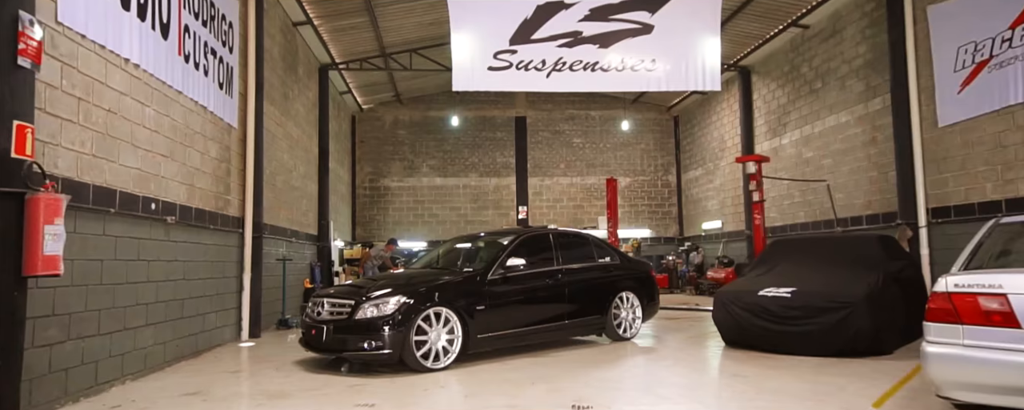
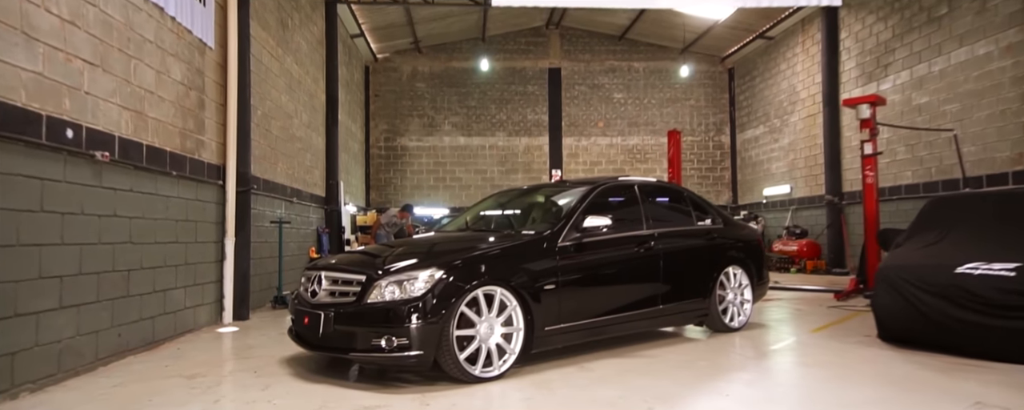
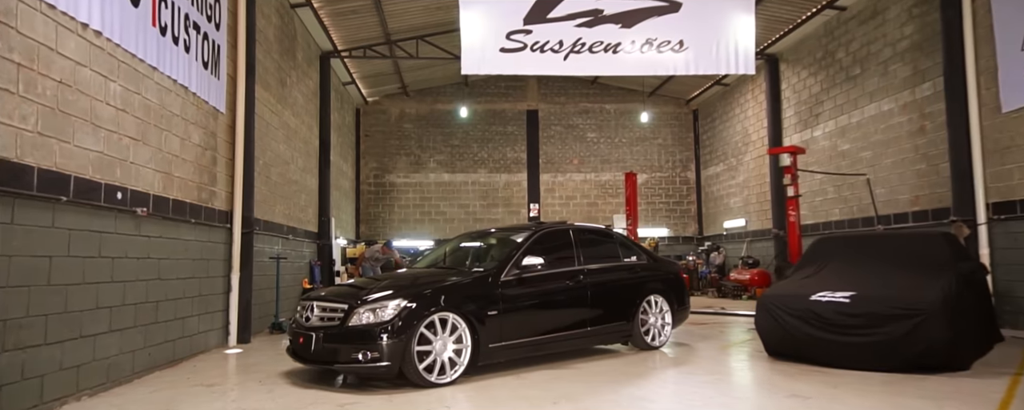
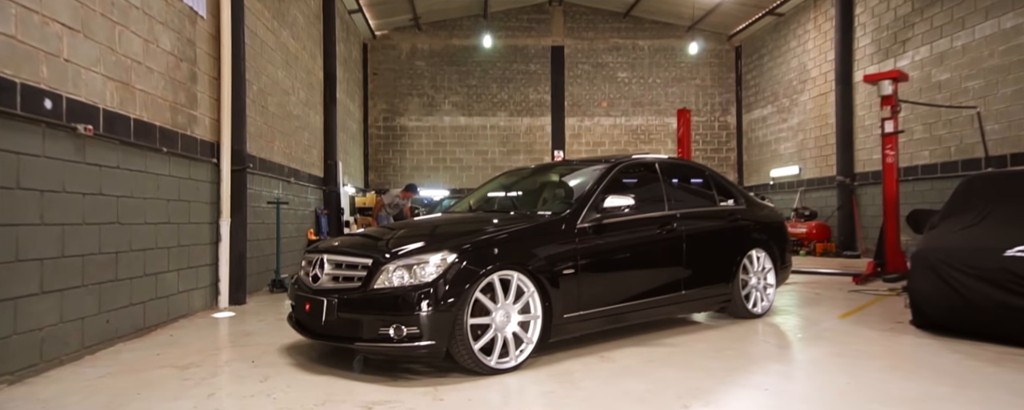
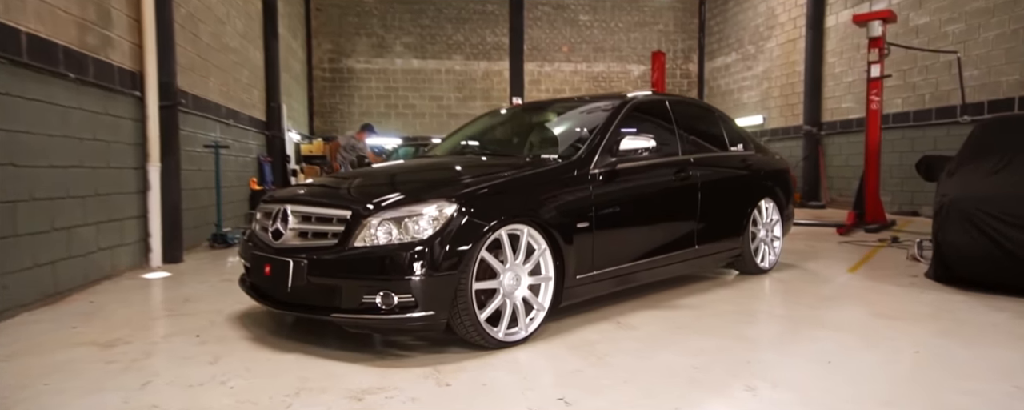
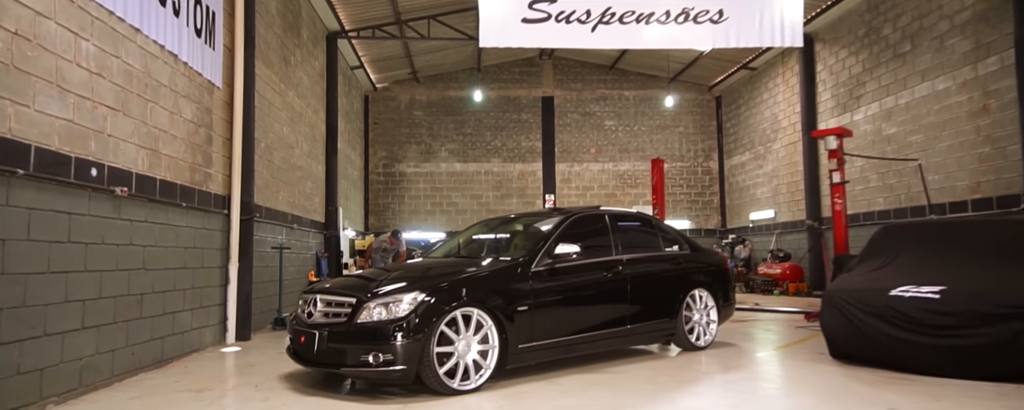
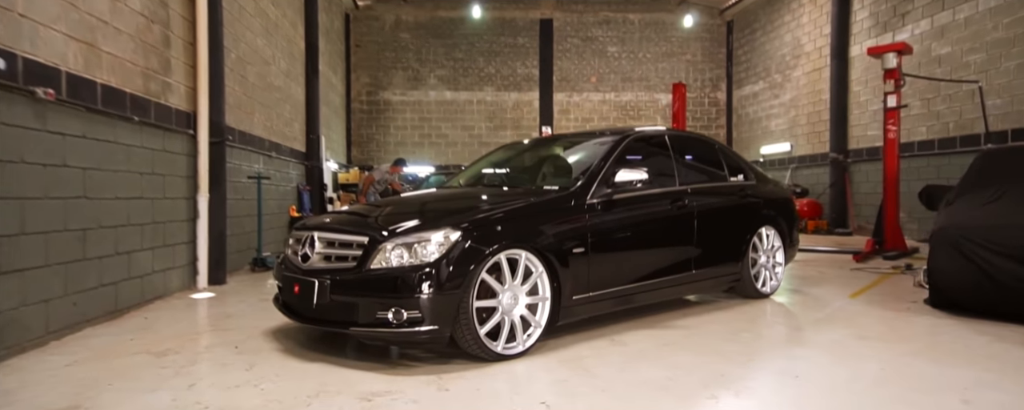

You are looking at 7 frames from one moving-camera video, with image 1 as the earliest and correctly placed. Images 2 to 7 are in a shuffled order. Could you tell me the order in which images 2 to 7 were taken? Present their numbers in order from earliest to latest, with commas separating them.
3, 6, 2, 4, 7, 5
